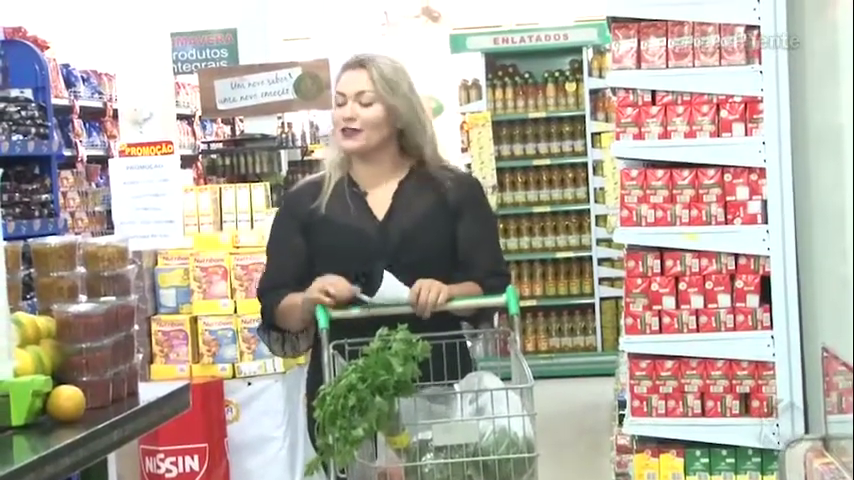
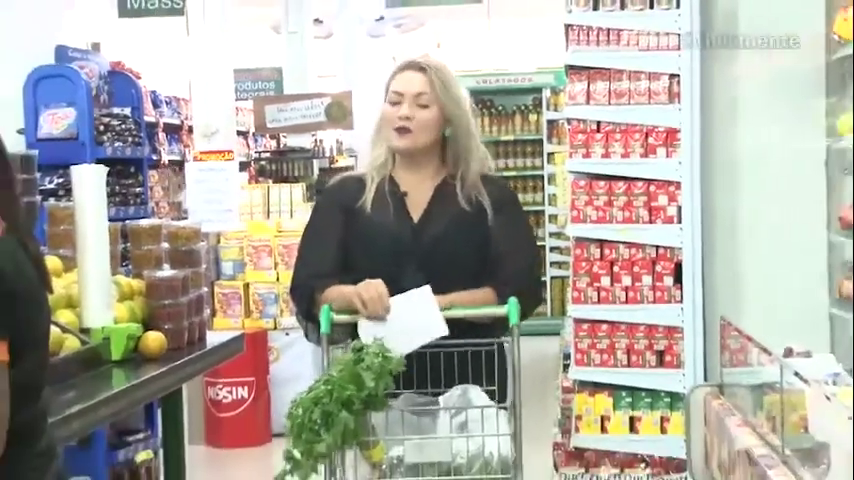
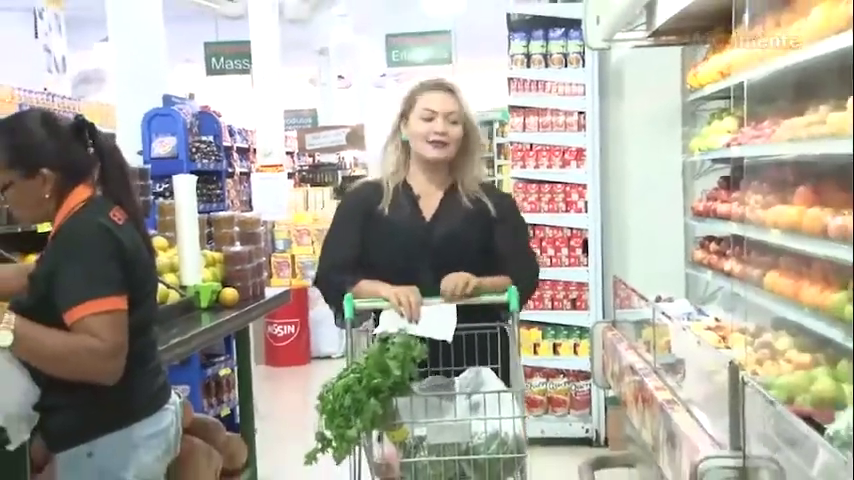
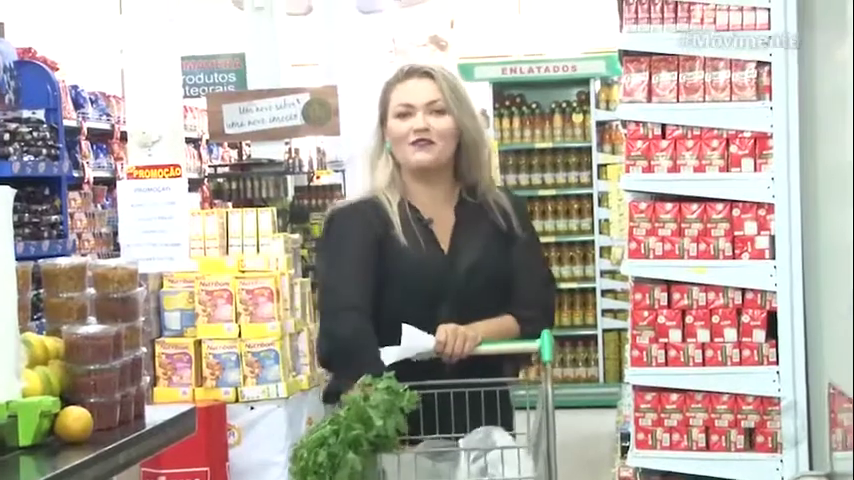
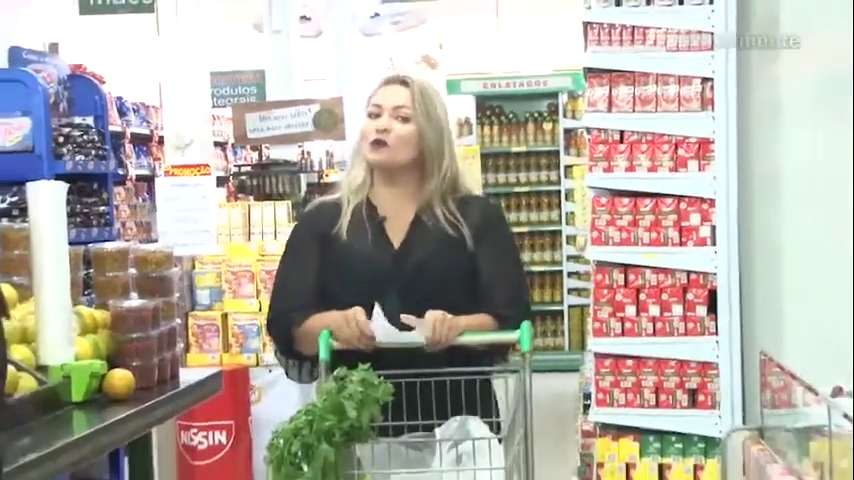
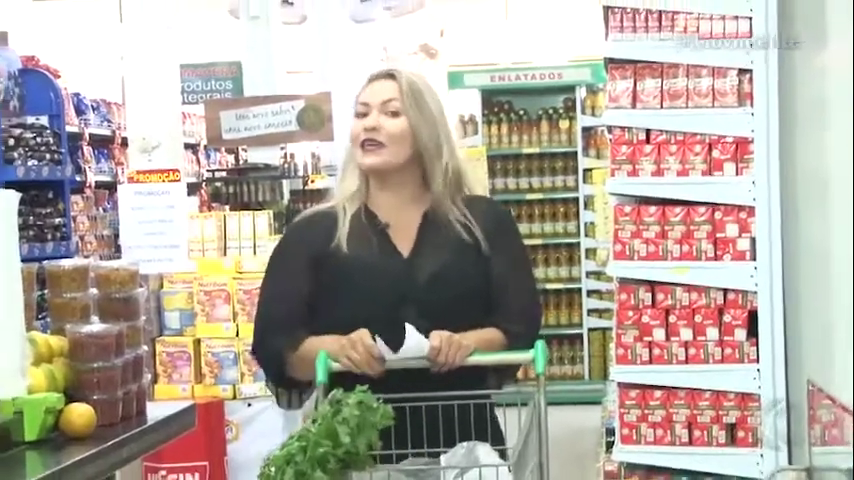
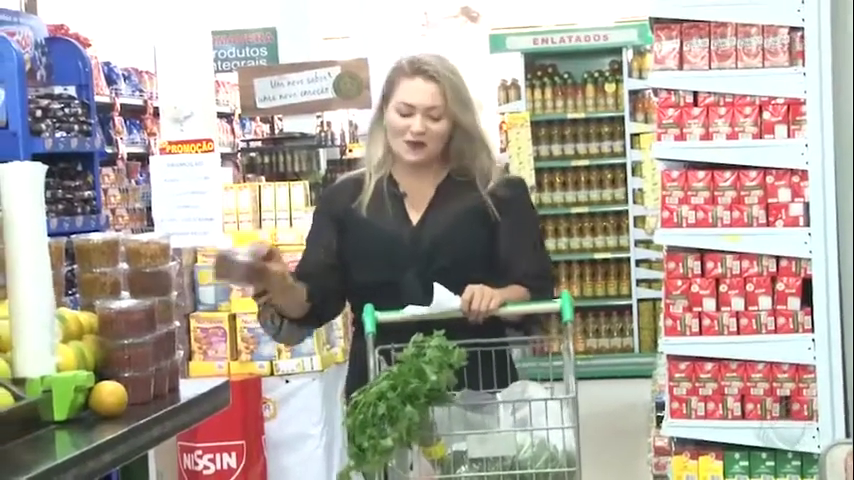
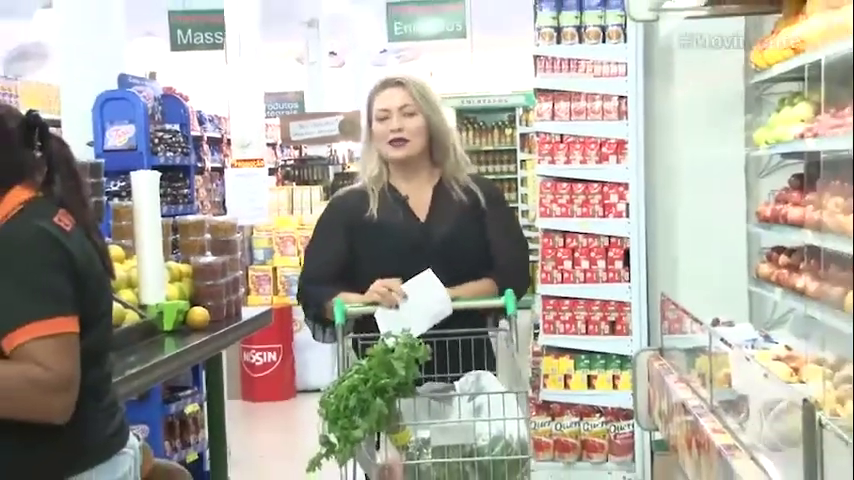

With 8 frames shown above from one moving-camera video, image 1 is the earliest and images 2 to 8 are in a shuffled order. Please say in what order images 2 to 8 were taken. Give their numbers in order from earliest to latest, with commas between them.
7, 4, 6, 5, 2, 8, 3
